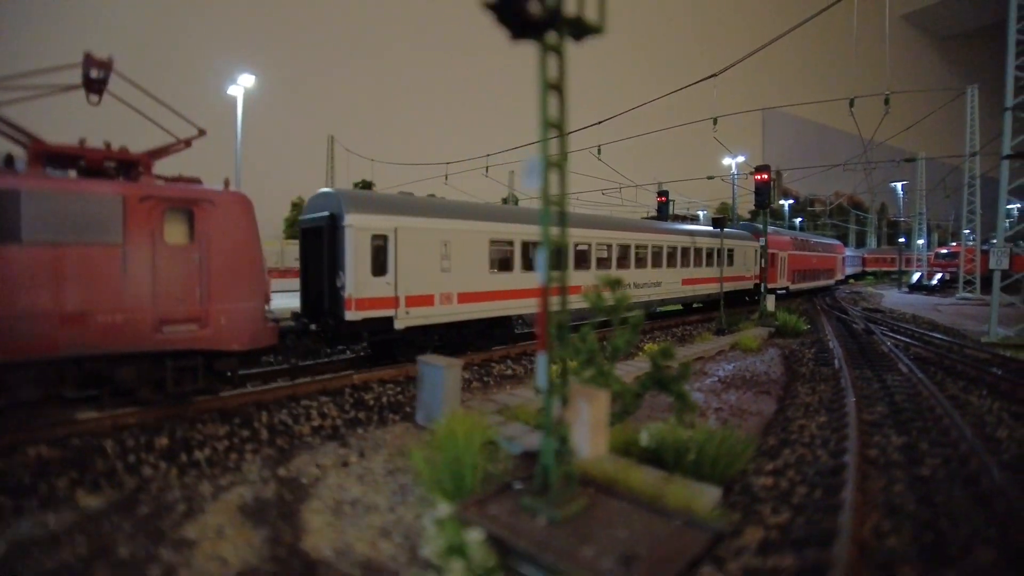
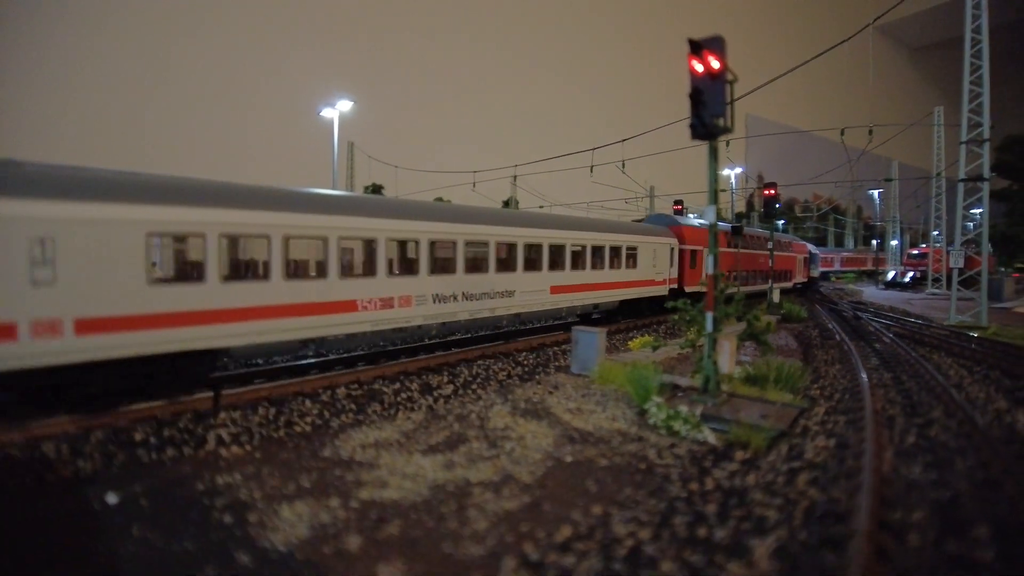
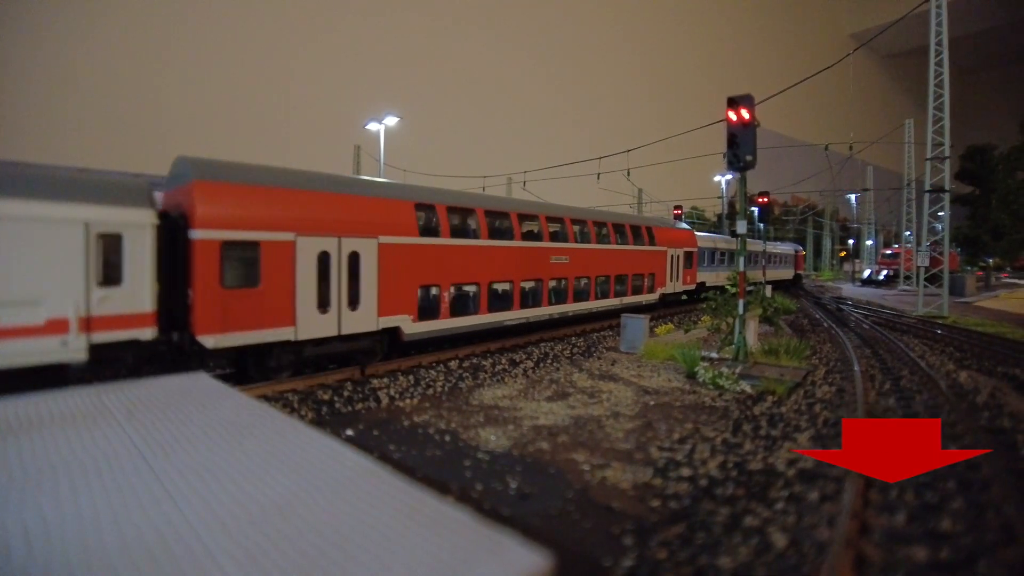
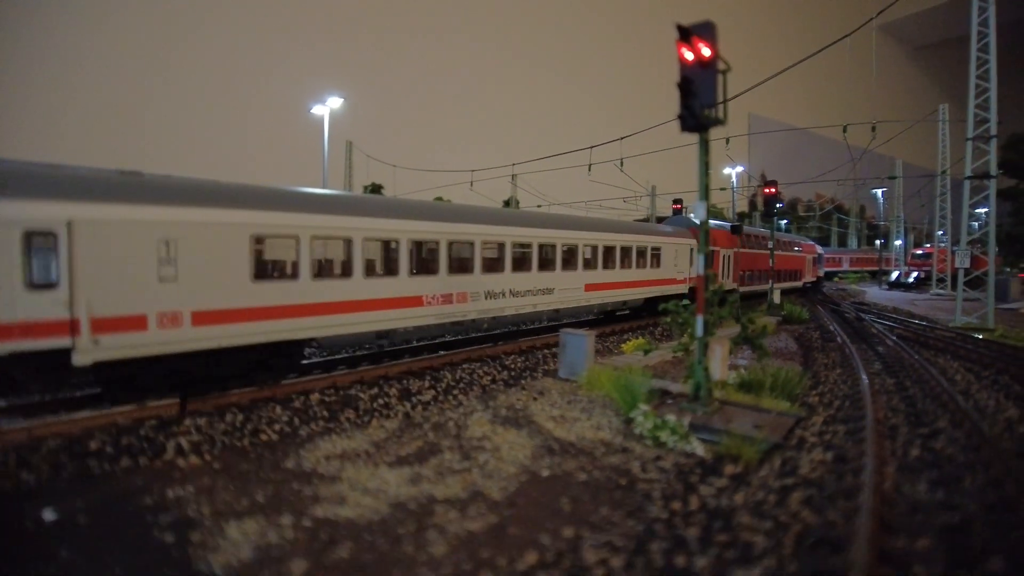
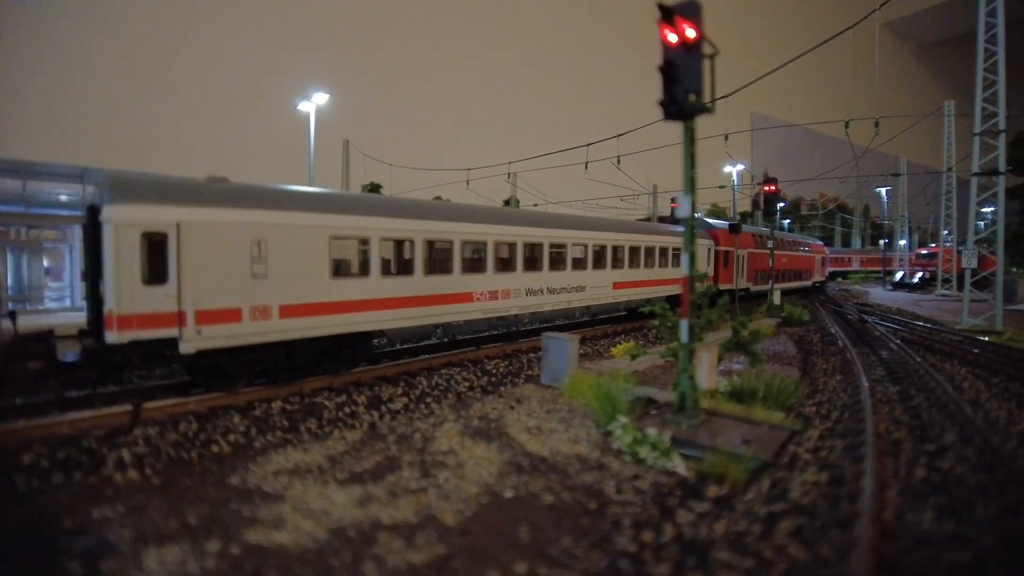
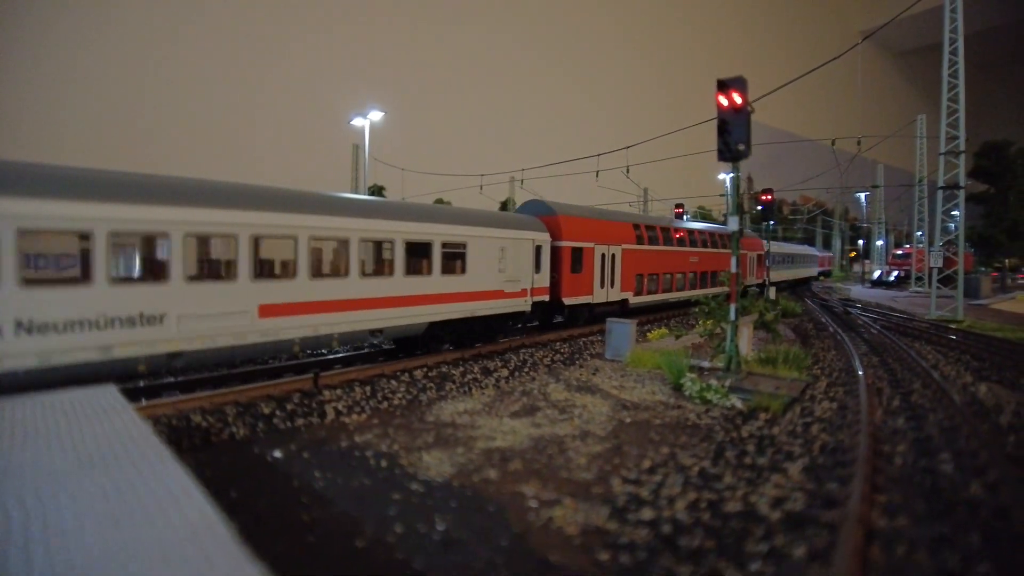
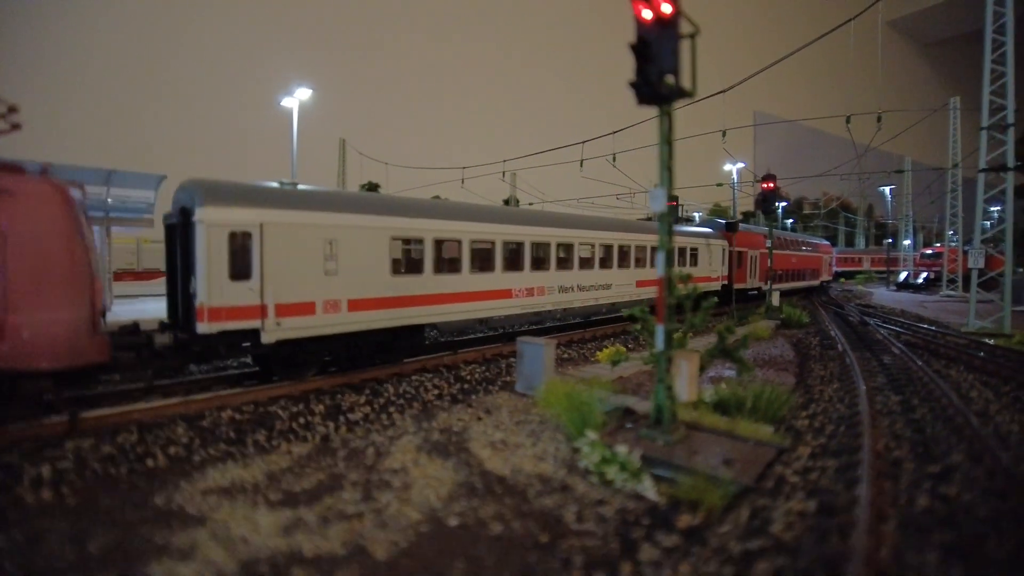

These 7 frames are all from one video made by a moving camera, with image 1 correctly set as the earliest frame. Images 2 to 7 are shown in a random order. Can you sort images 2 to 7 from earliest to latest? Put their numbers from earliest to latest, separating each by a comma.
7, 5, 4, 2, 6, 3
